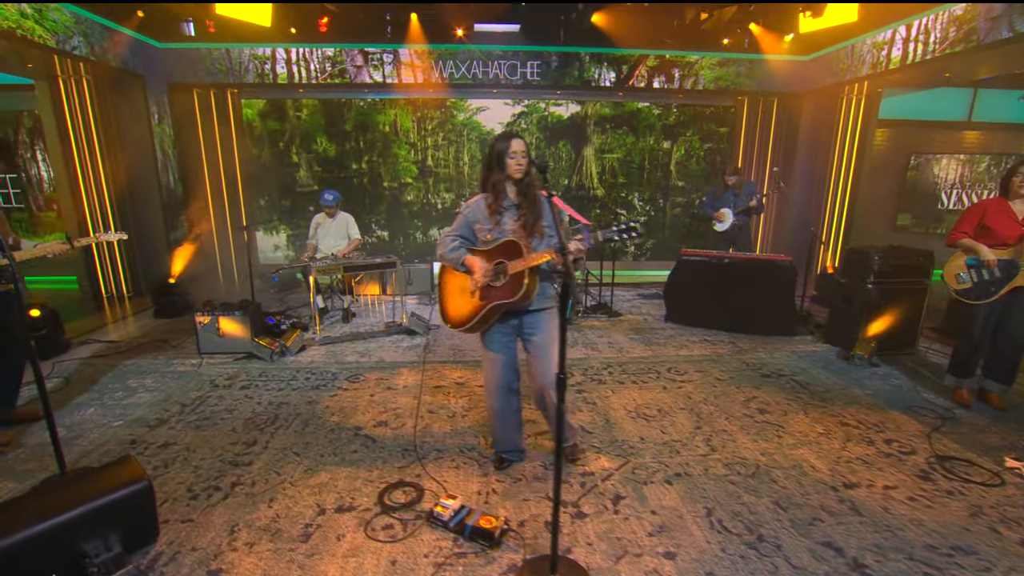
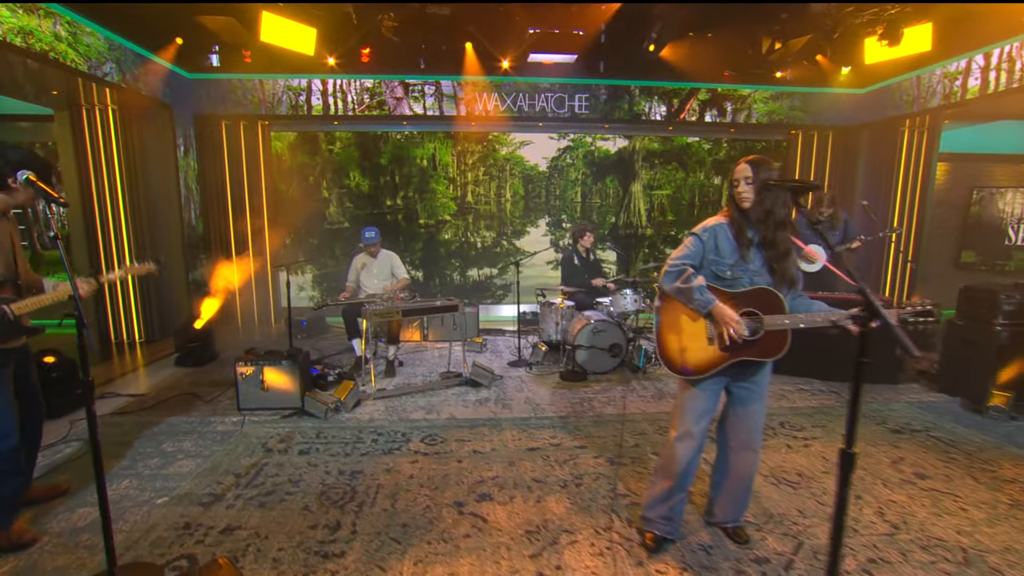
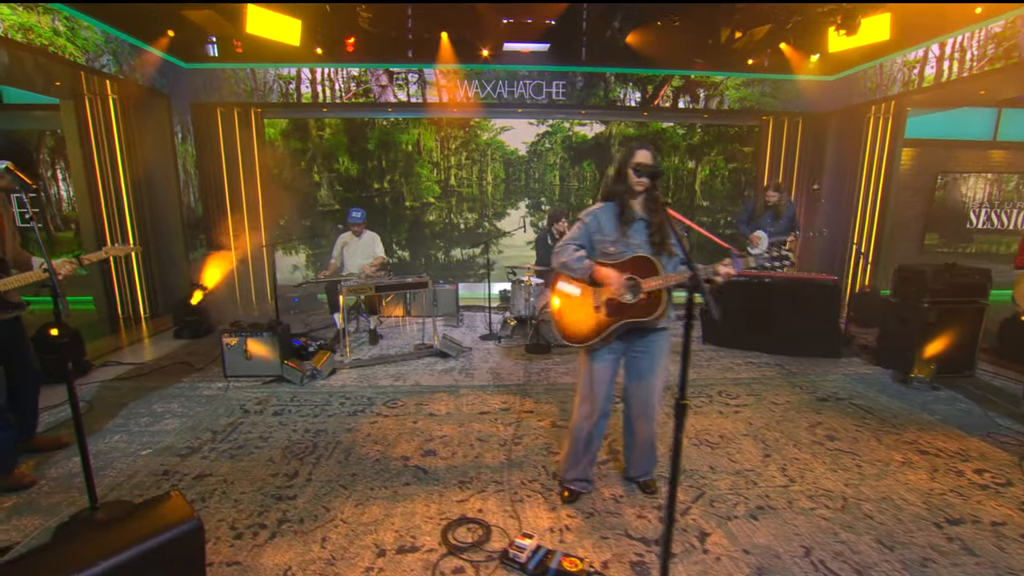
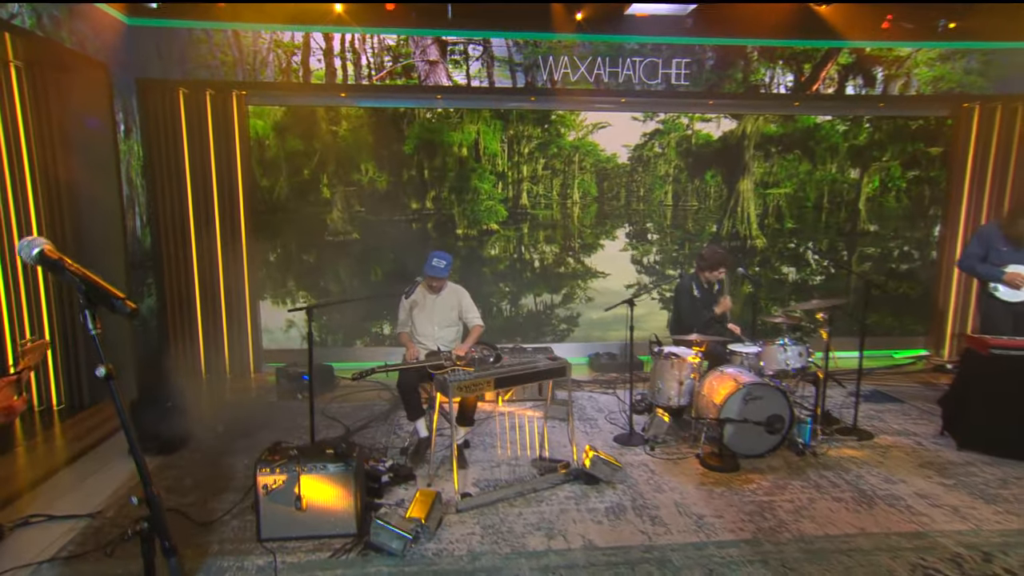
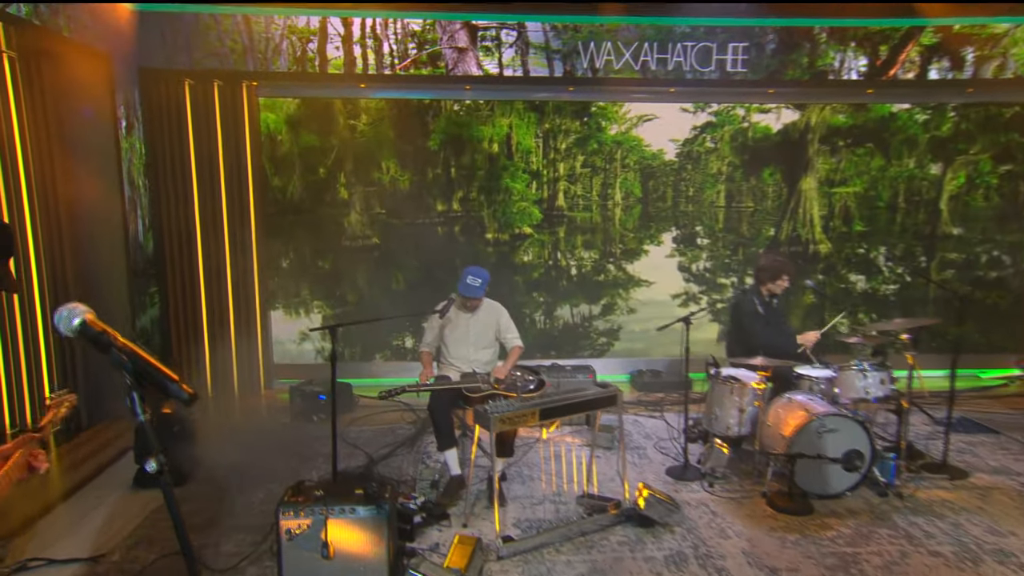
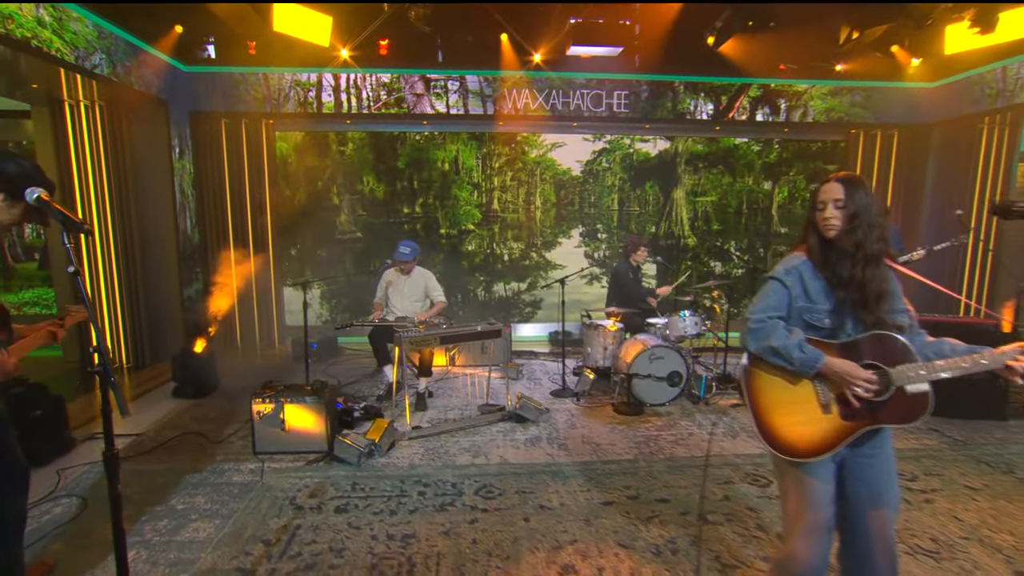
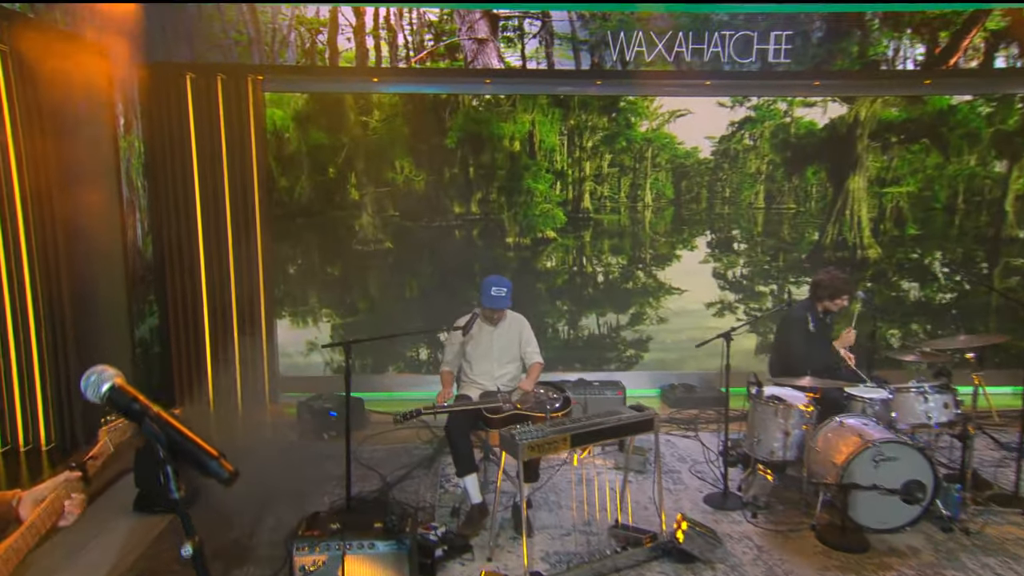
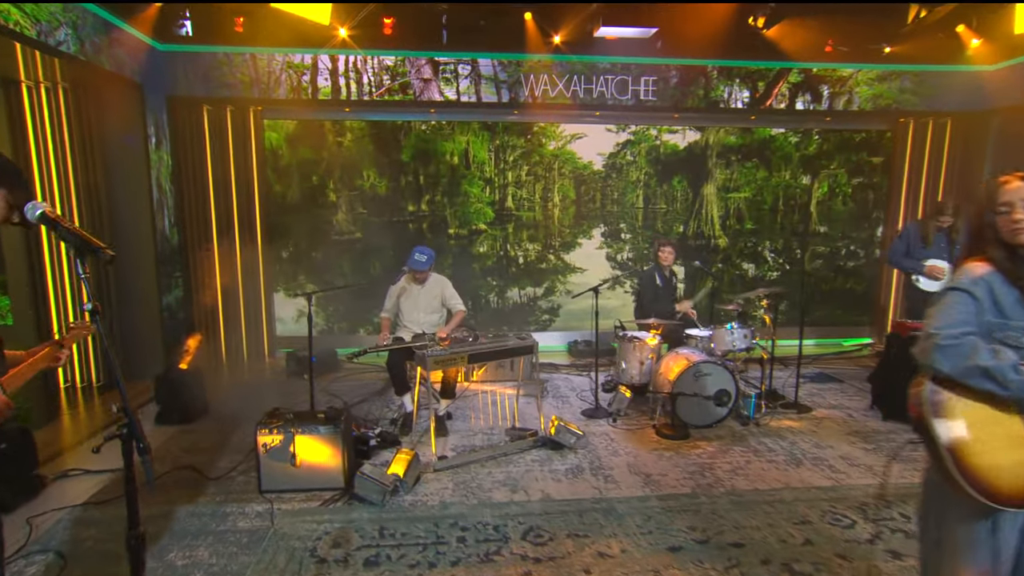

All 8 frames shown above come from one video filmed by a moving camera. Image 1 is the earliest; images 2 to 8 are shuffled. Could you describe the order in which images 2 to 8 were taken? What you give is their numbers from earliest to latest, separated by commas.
3, 2, 6, 8, 4, 5, 7
